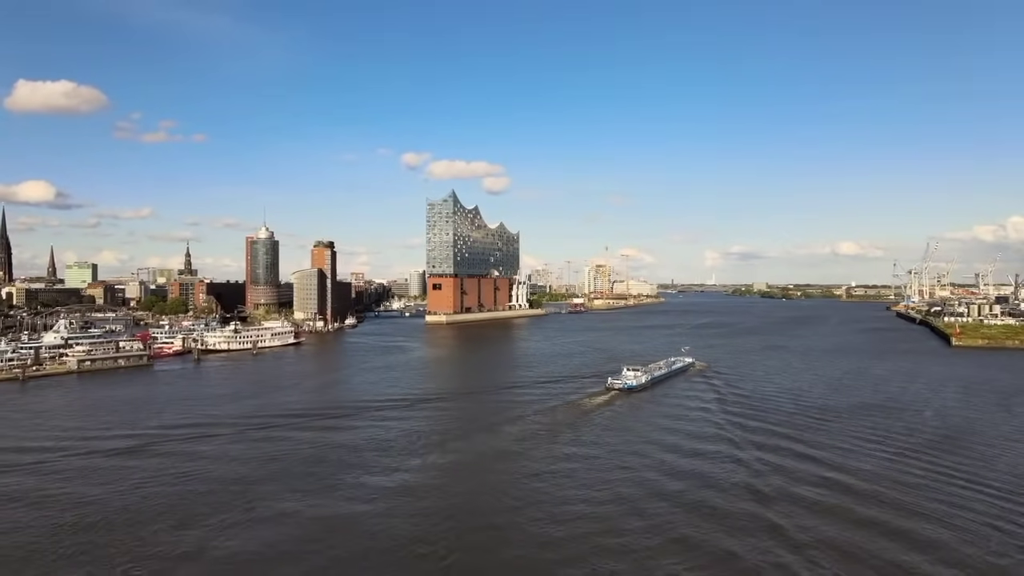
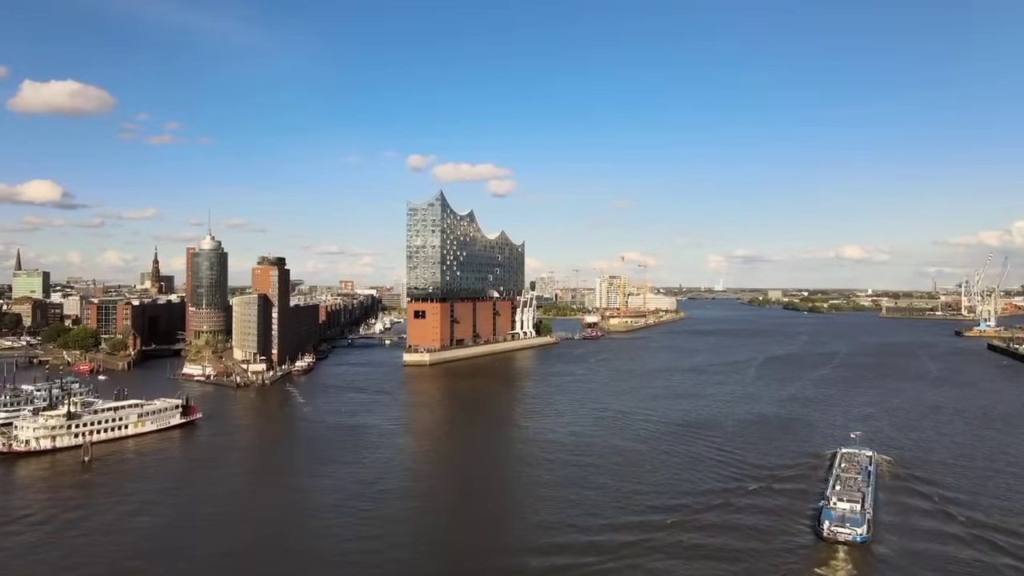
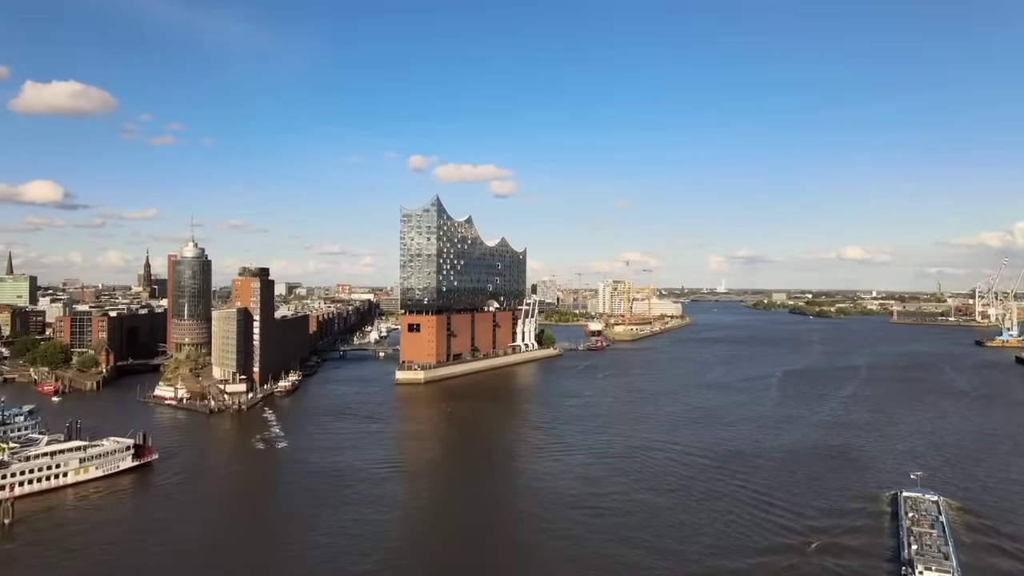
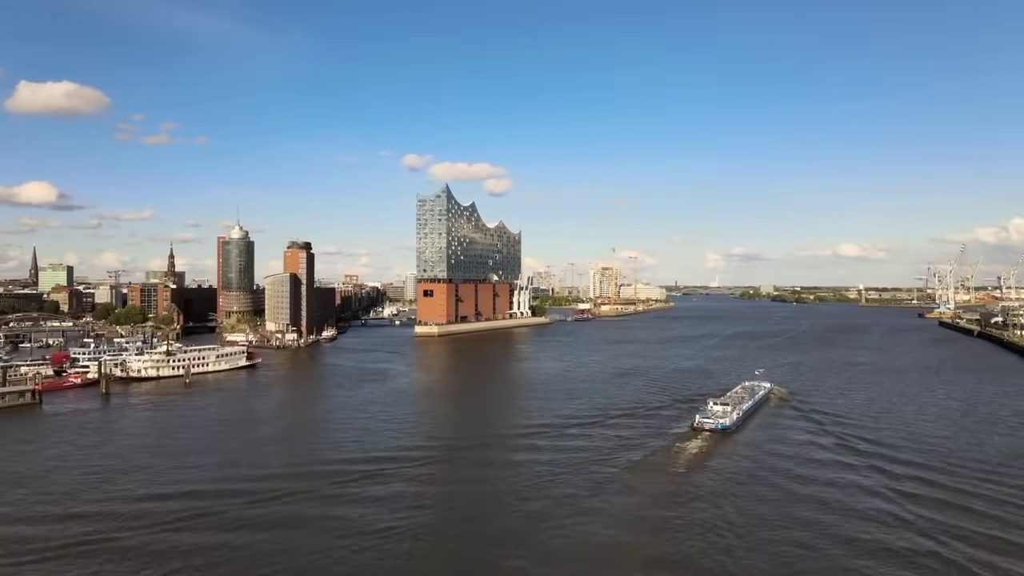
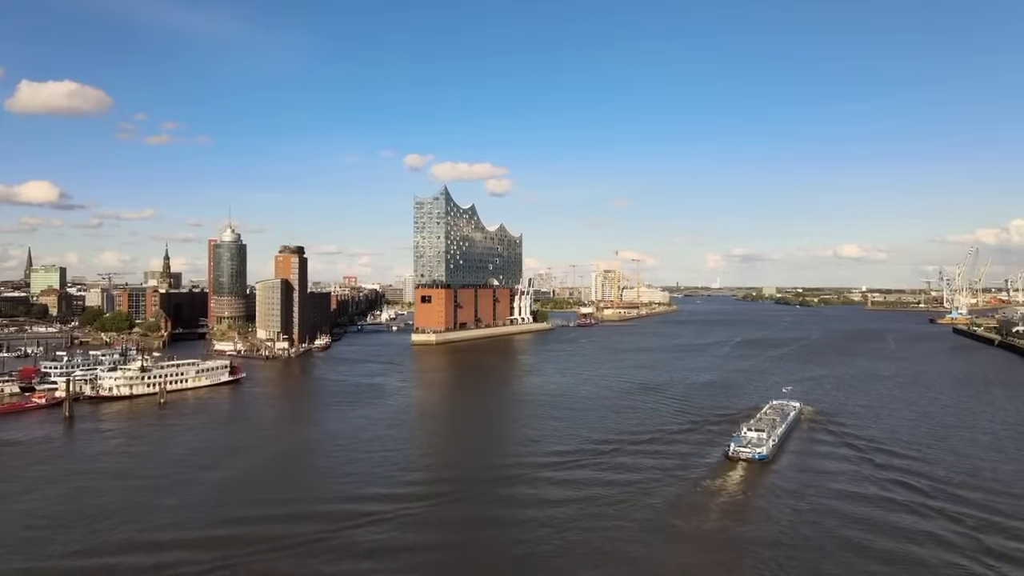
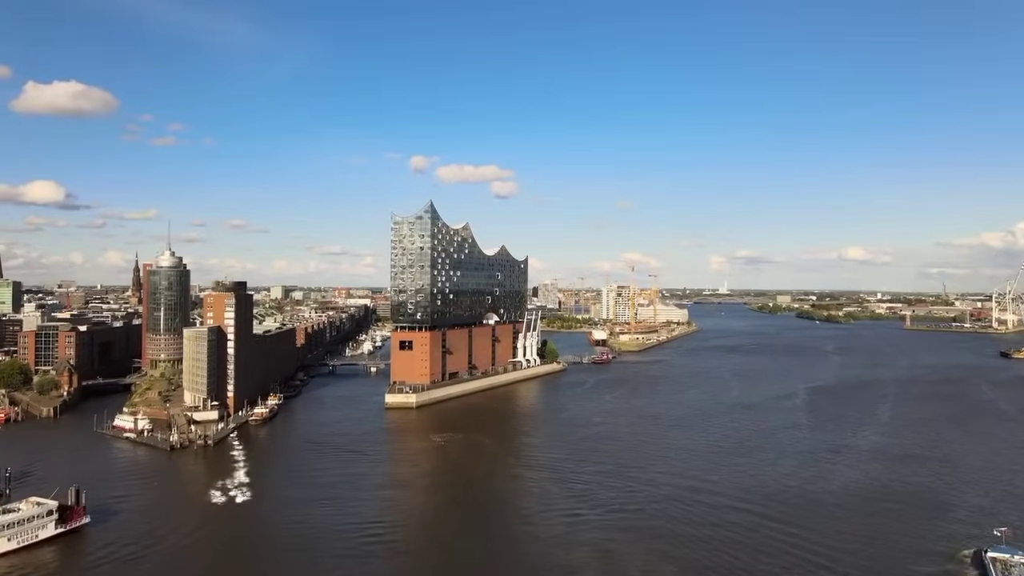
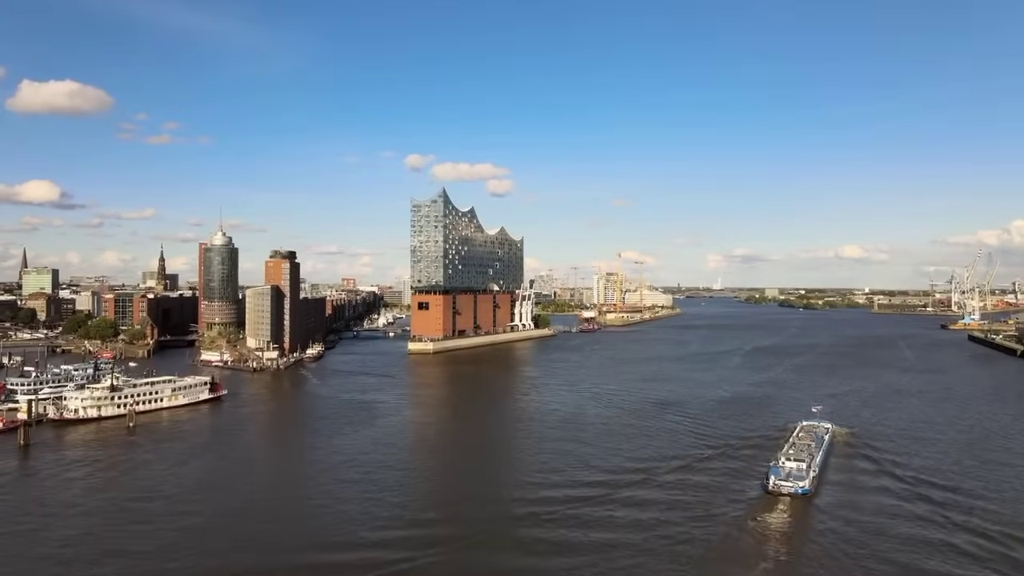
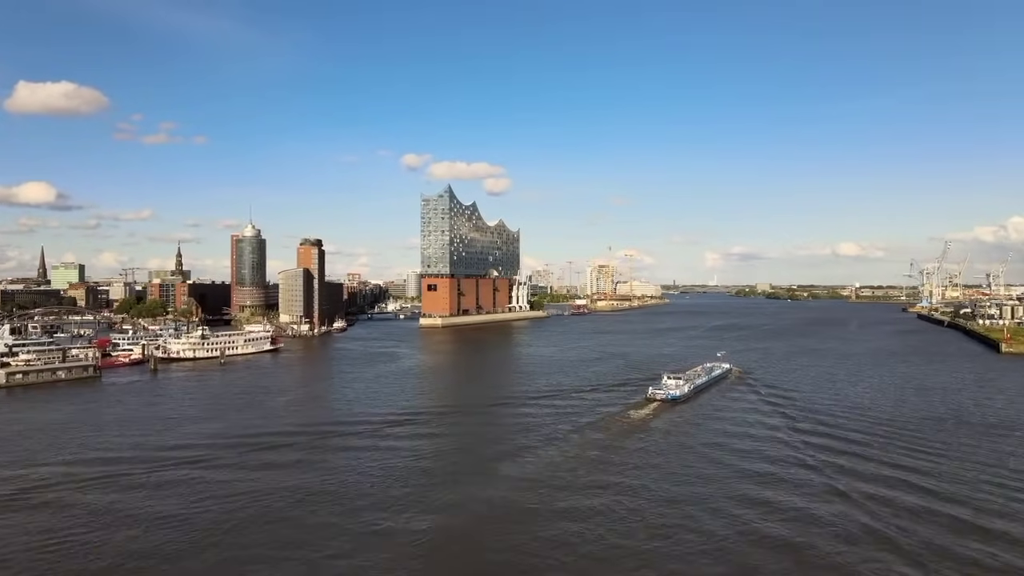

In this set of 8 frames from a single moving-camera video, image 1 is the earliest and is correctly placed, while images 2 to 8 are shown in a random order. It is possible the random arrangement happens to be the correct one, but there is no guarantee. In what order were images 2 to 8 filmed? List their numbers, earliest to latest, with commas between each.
8, 4, 5, 7, 2, 3, 6
